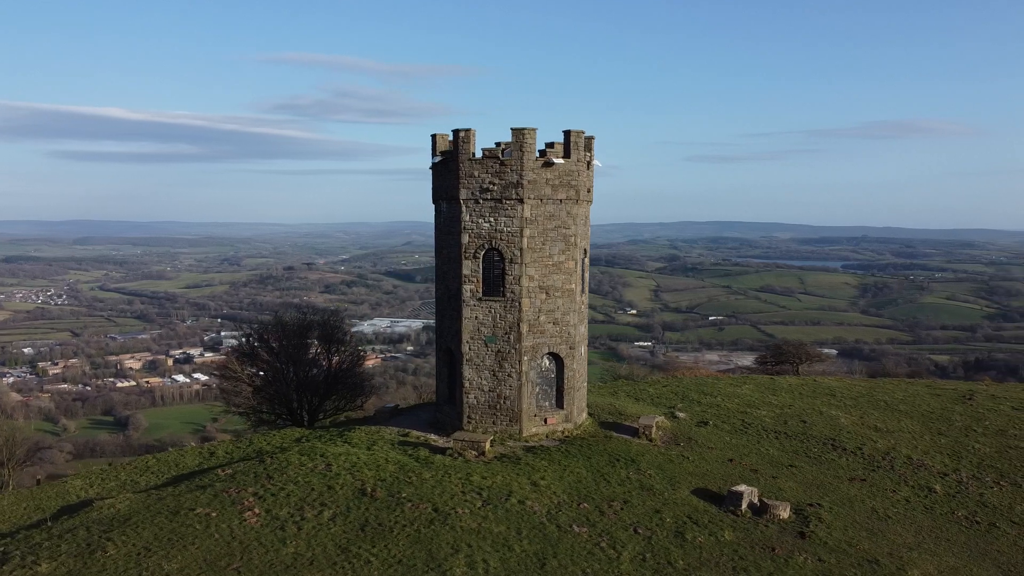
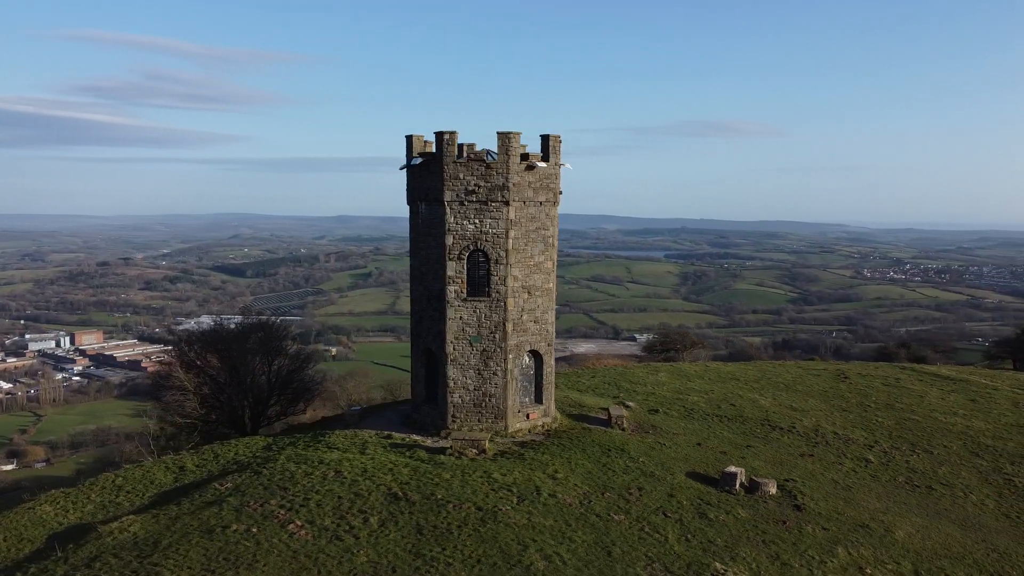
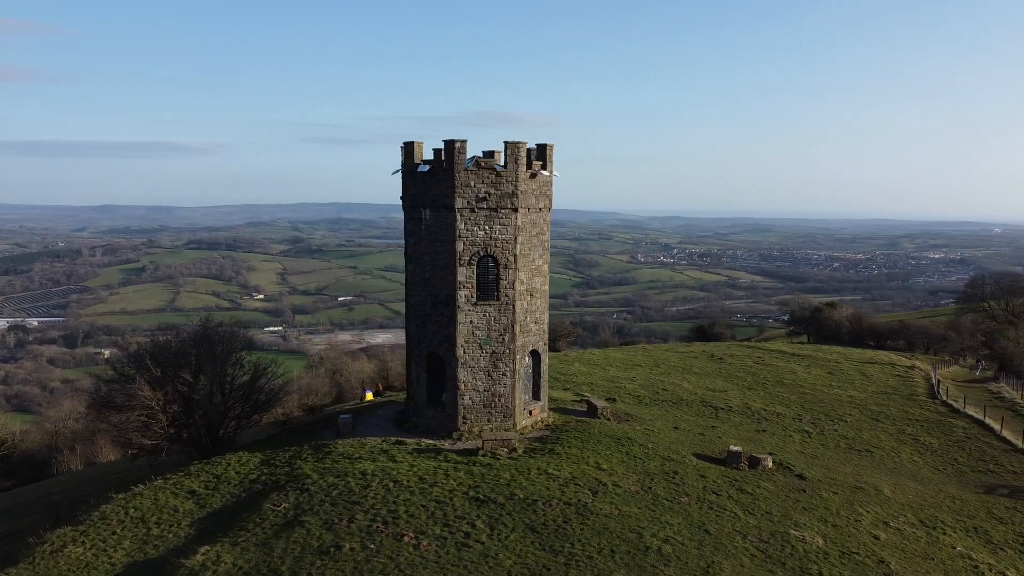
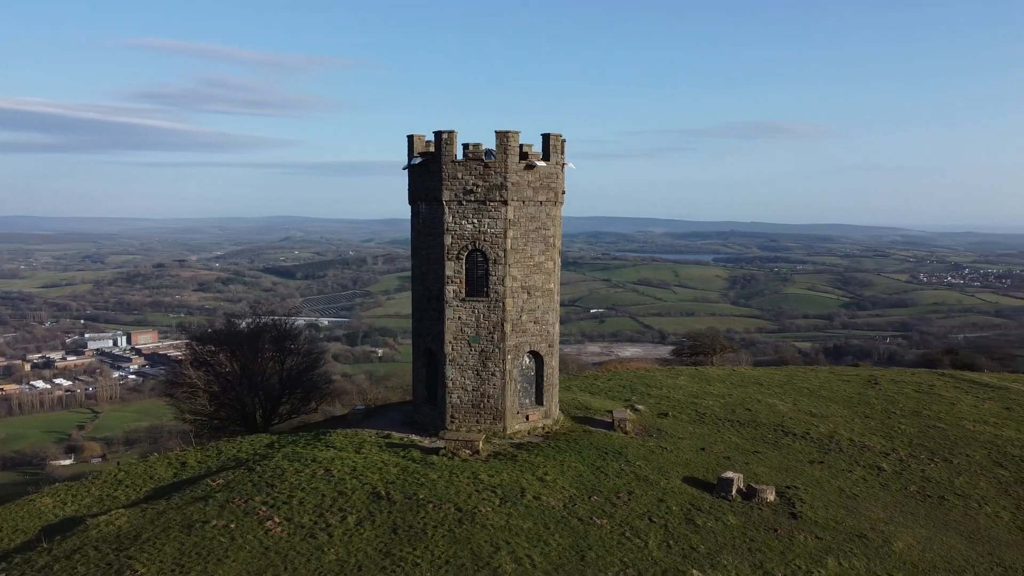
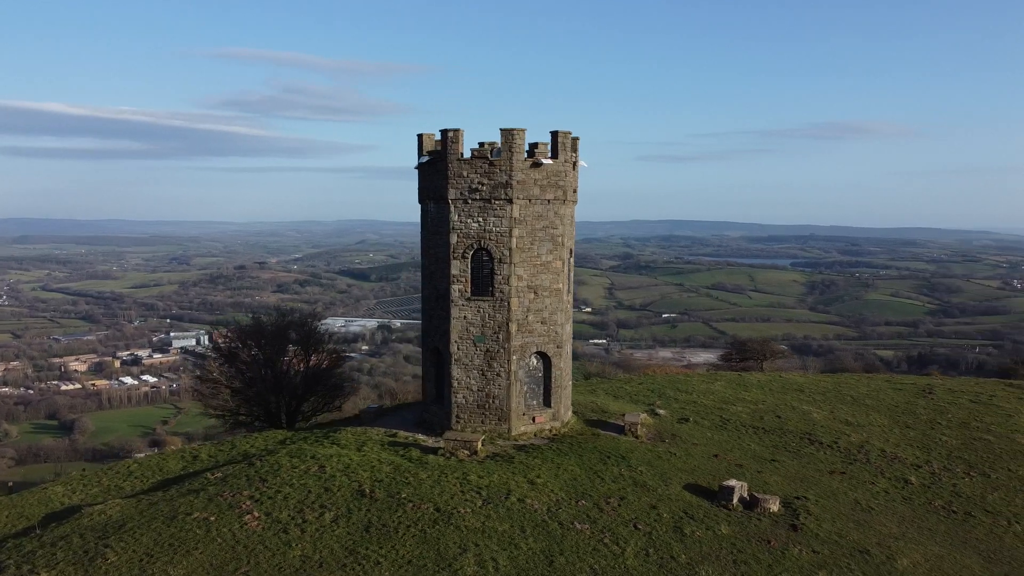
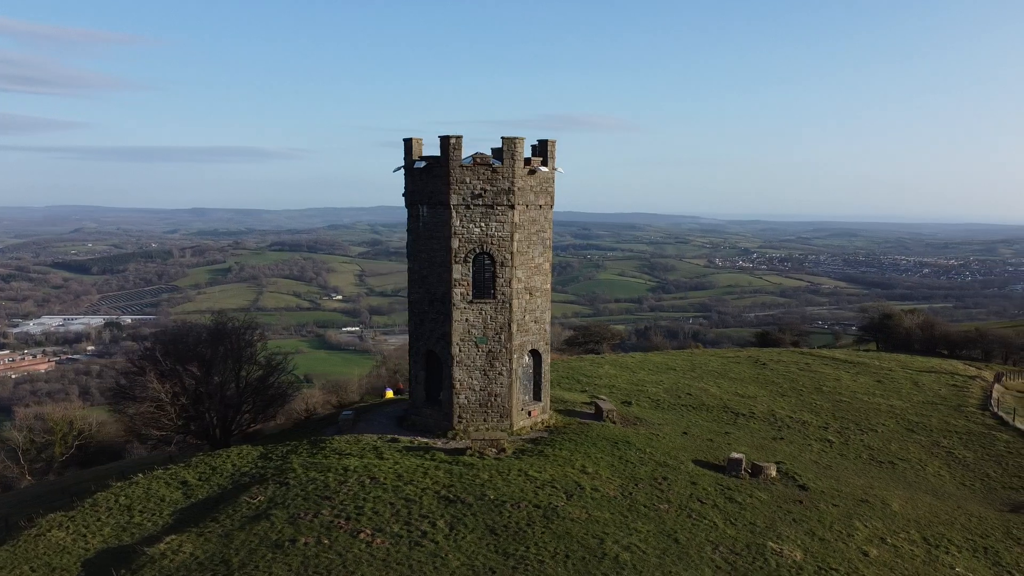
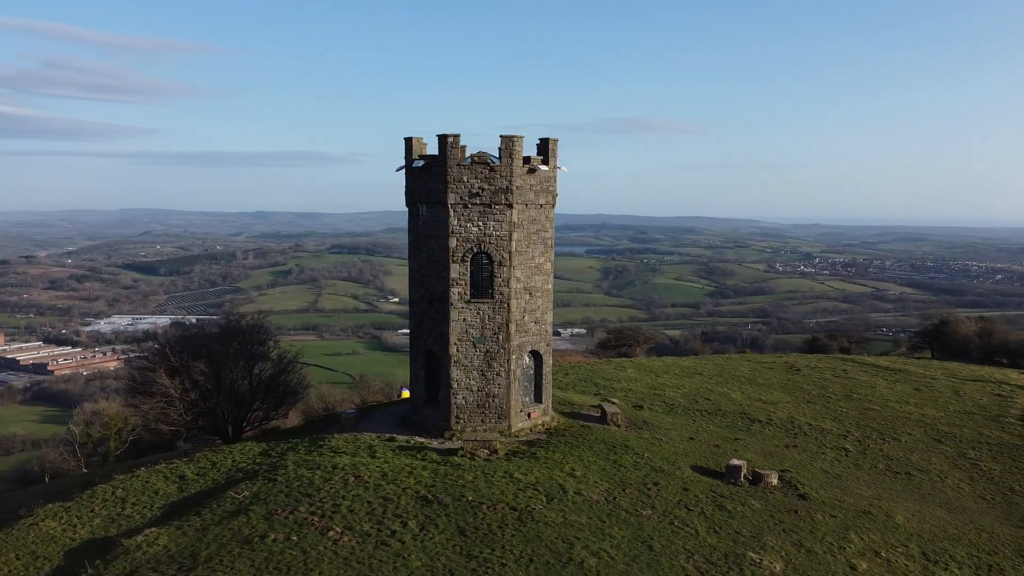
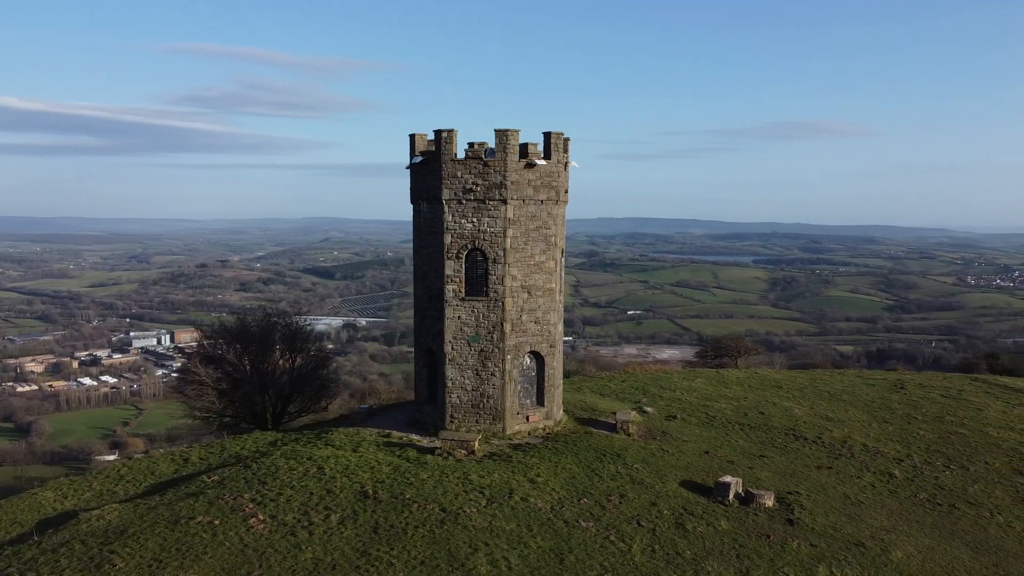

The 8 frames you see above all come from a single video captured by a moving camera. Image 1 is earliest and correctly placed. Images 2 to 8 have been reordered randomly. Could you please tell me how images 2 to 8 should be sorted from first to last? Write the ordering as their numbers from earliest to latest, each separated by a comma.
5, 8, 4, 2, 7, 6, 3
